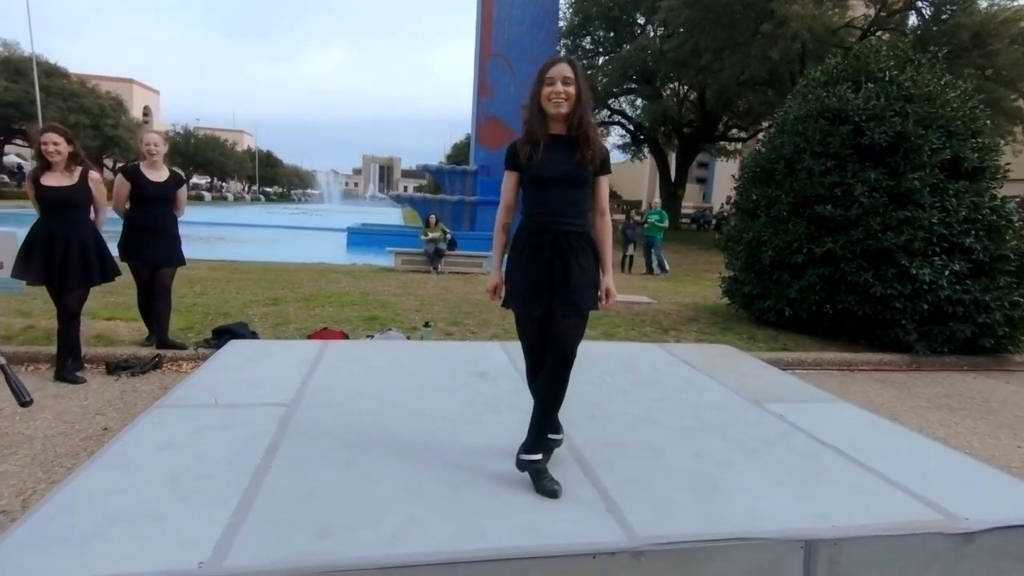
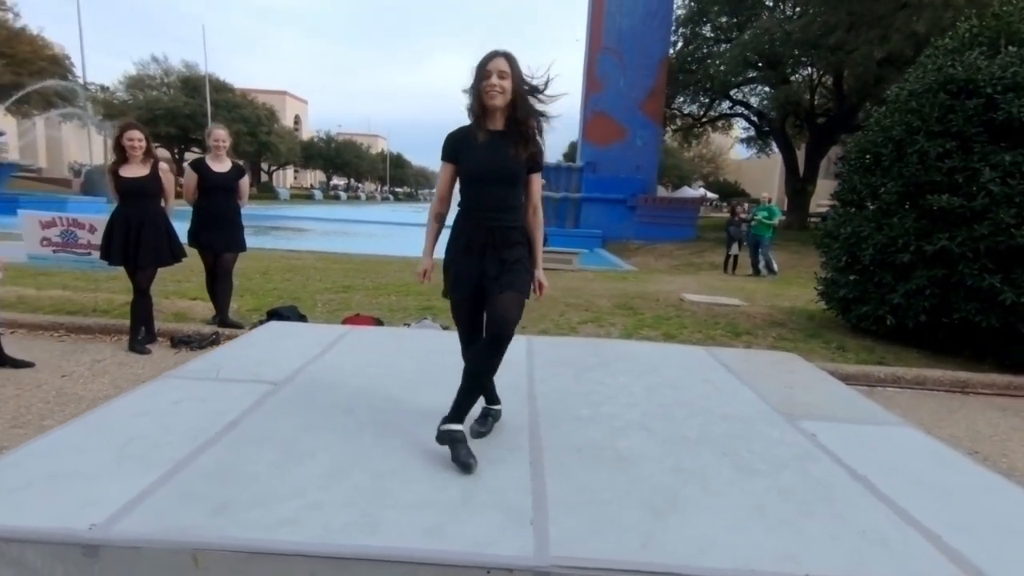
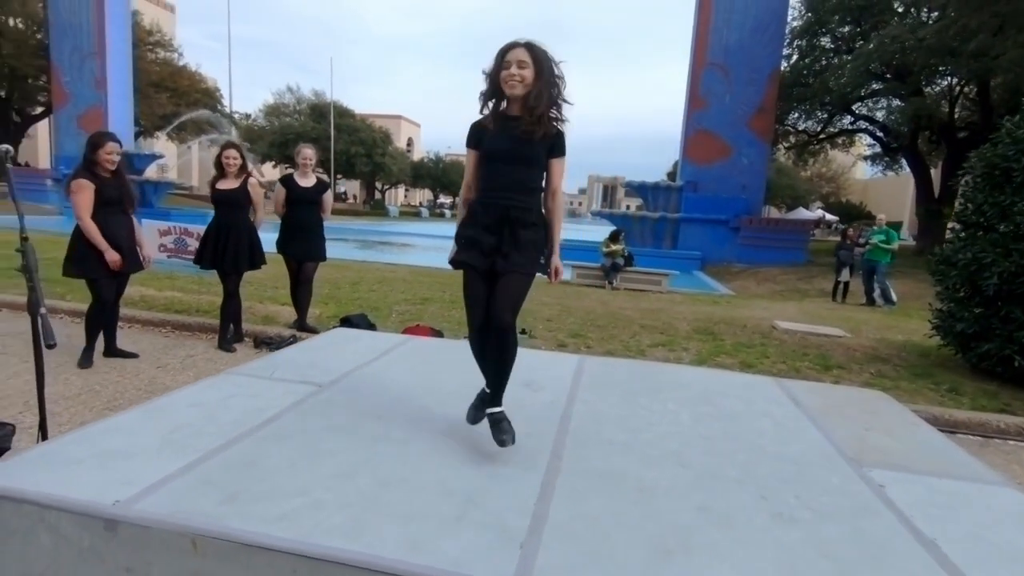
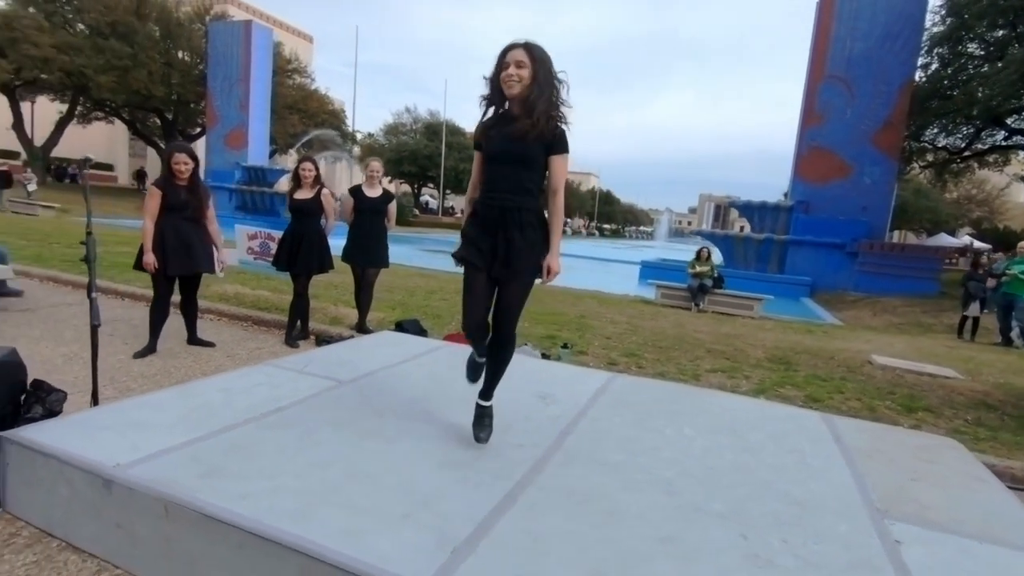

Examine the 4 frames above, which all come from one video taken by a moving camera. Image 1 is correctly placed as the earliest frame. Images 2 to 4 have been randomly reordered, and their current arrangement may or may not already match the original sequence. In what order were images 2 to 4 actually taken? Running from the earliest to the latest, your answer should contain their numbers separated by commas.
2, 3, 4
